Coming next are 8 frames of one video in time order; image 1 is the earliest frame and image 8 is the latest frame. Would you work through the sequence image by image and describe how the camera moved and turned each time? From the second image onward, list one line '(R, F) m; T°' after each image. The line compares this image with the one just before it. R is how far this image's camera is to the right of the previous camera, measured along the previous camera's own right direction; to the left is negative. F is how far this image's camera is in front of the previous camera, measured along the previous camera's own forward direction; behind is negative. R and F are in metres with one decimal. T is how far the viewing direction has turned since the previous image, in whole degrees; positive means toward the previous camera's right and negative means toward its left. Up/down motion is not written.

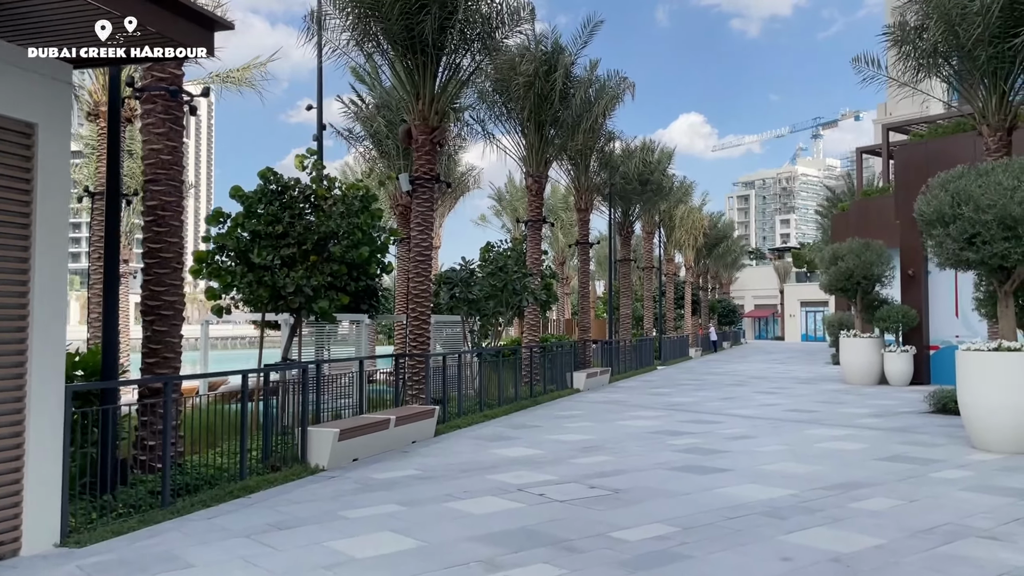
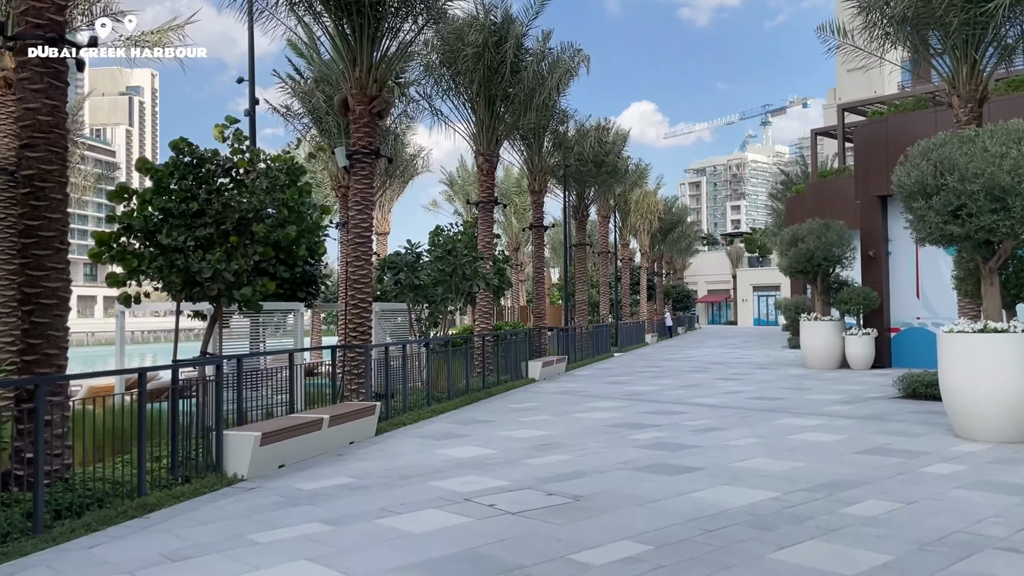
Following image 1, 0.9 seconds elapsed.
(+0.1, +1.1) m; +3°
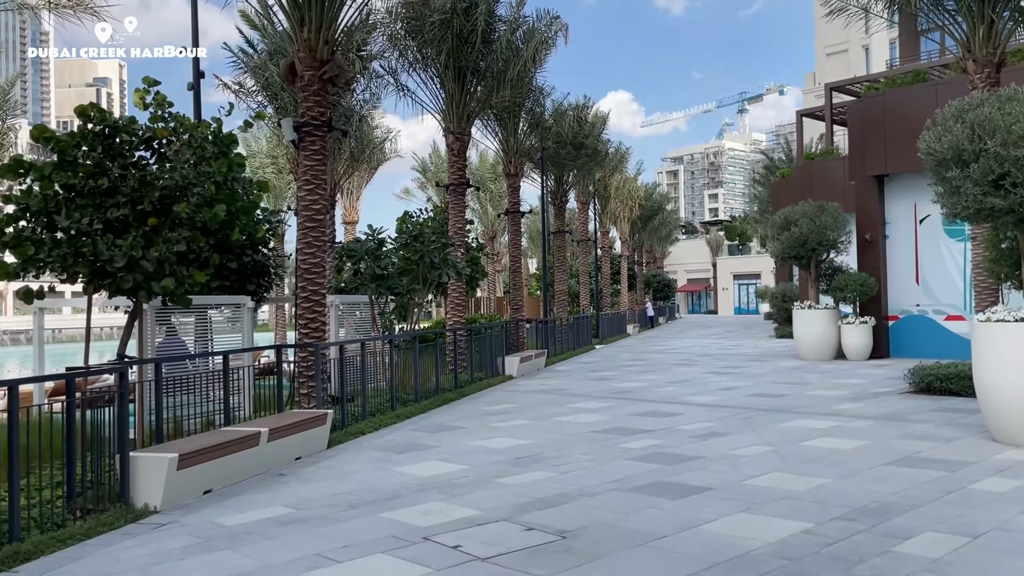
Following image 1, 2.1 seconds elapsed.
(+0.1, +1.4) m; +2°
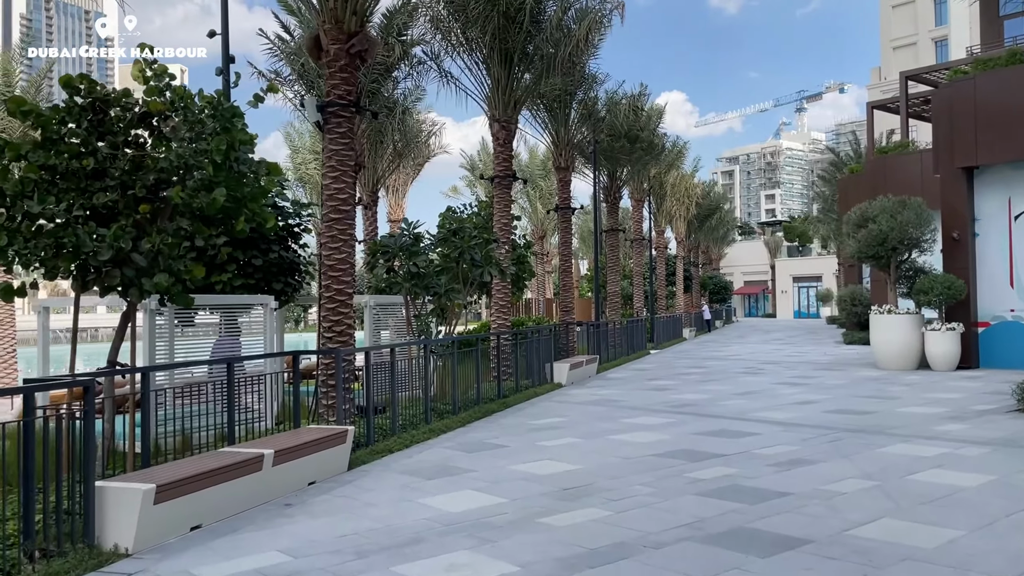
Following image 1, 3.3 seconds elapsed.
(0.0, +1.3) m; -4°
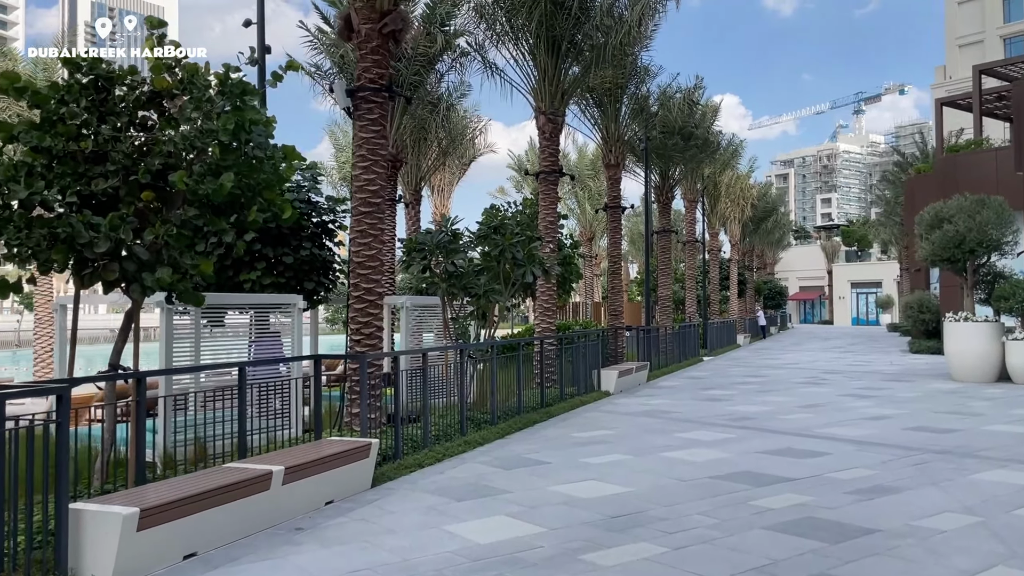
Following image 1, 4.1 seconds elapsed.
(+0.1, +0.9) m; -3°
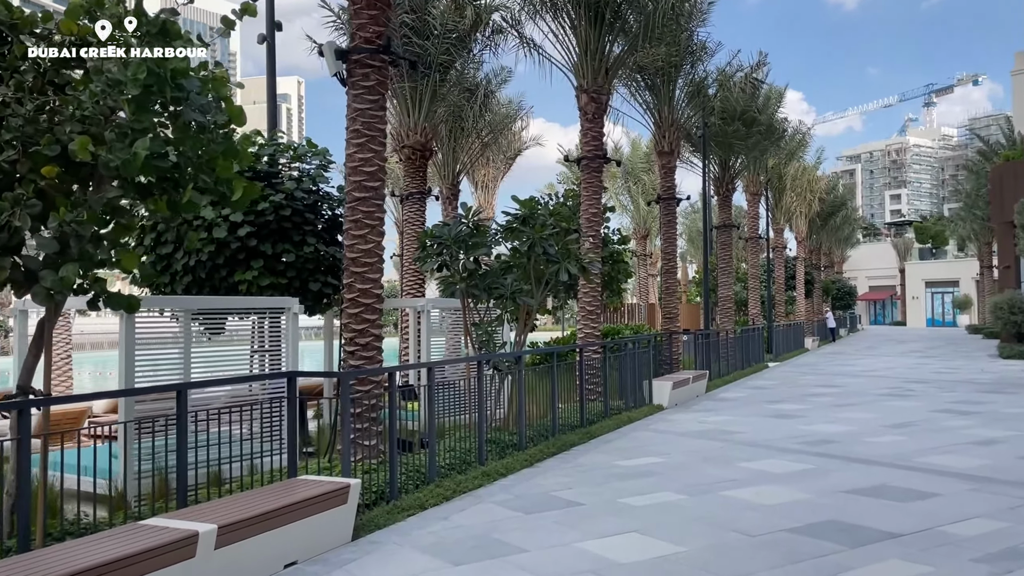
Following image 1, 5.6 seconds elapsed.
(+0.3, +1.7) m; -4°
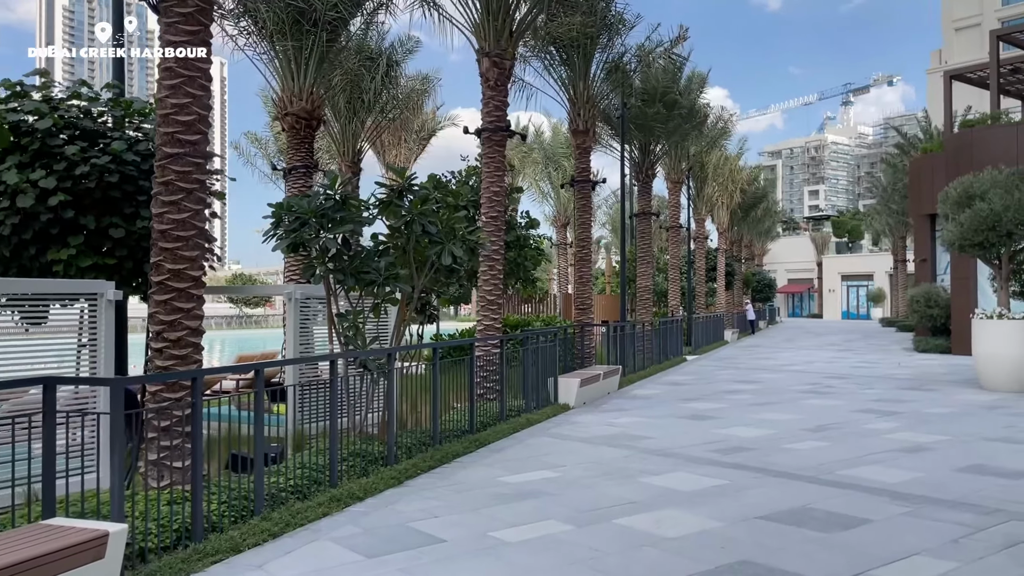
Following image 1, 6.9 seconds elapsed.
(+0.6, +1.4) m; +5°
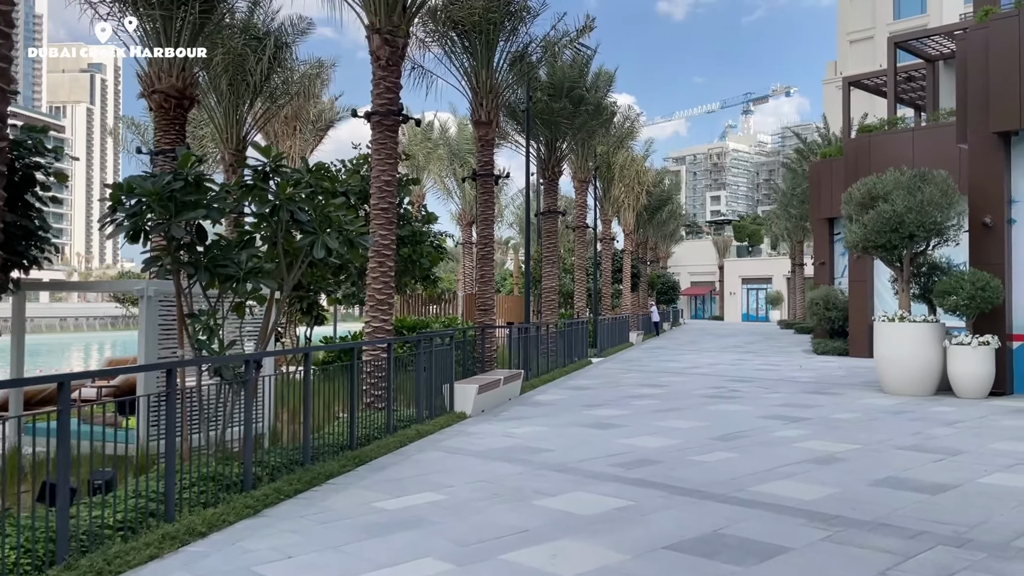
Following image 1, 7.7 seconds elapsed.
(+0.2, +0.9) m; +6°
